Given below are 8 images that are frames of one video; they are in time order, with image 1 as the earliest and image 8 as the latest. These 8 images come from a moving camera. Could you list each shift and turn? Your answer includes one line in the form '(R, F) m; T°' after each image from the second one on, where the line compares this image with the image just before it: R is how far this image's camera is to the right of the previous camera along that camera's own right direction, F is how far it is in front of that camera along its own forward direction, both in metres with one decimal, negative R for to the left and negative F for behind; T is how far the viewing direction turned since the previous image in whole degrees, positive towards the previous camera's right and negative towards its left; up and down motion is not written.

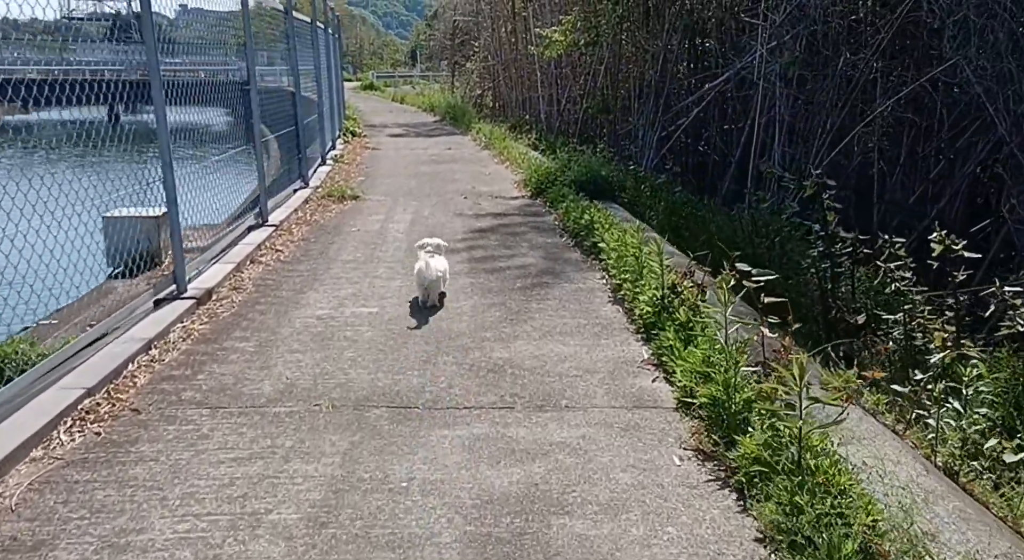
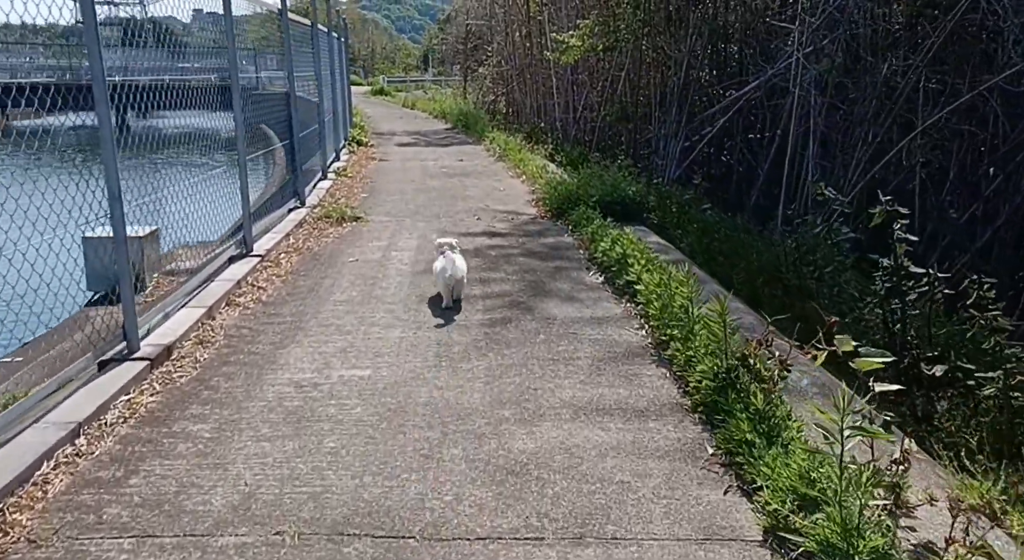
(-0.1, +0.8) m; -1°
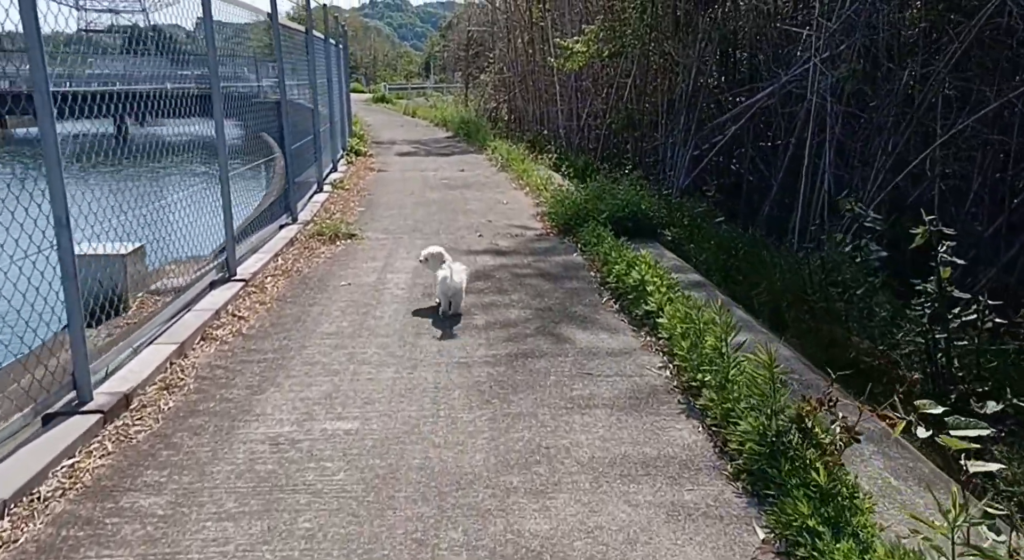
(0.0, +0.4) m; 0°
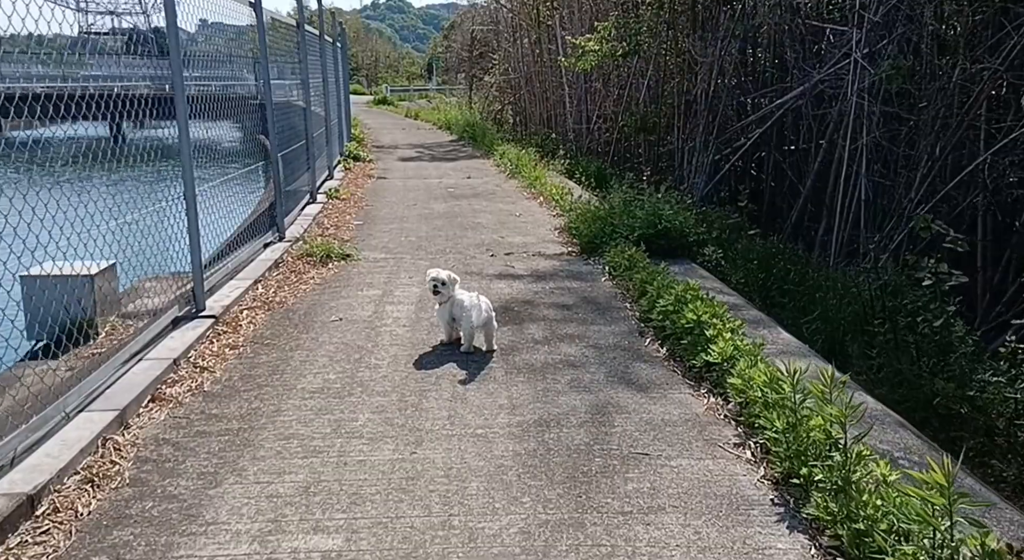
(-0.1, +0.8) m; 0°
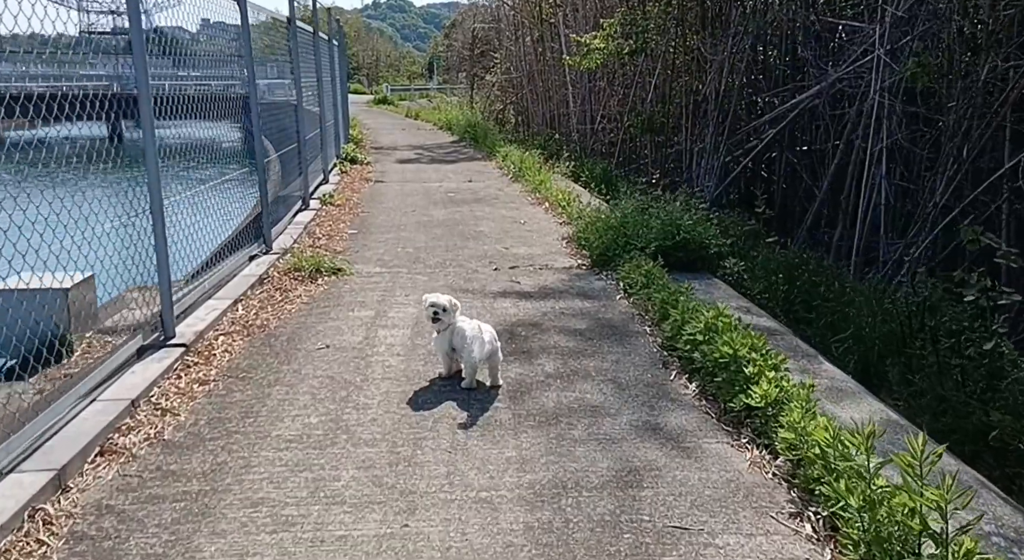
(0.0, +0.5) m; 0°
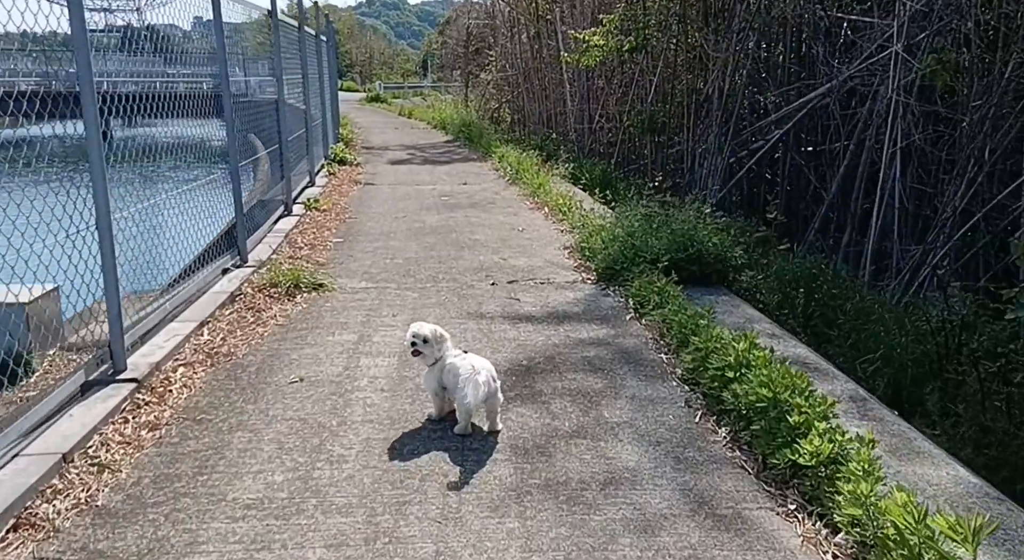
(0.0, +0.5) m; 0°
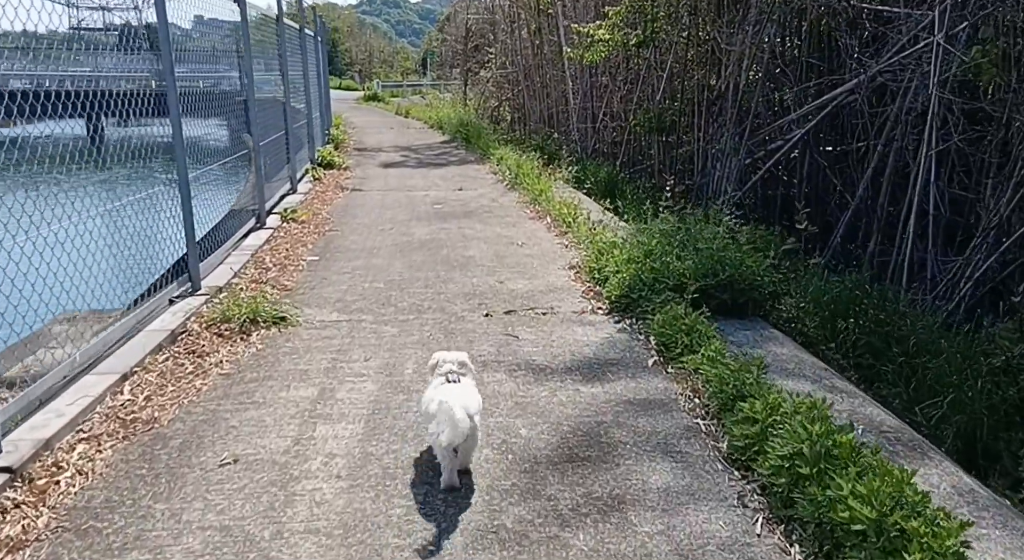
(0.0, +0.8) m; 0°
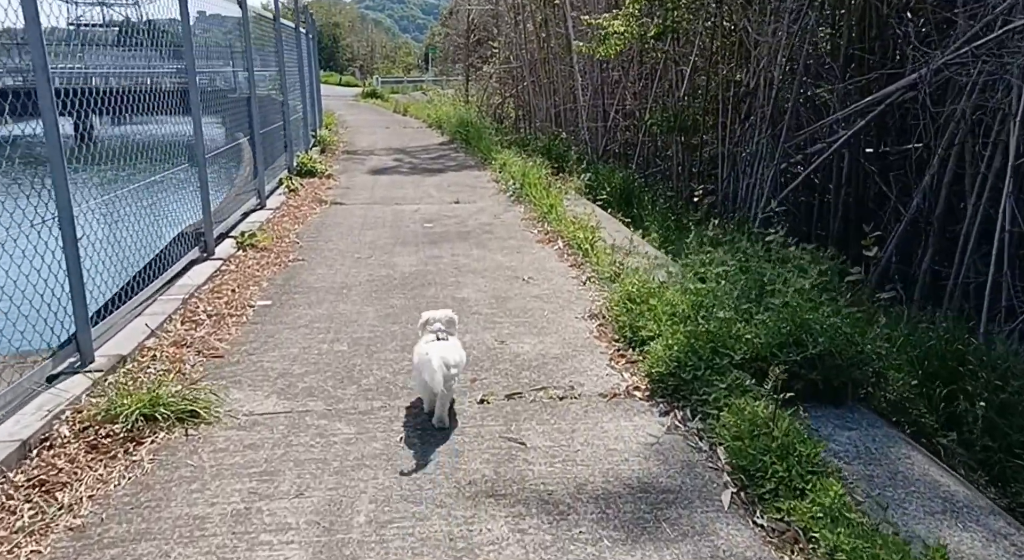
(0.0, +1.2) m; 0°
